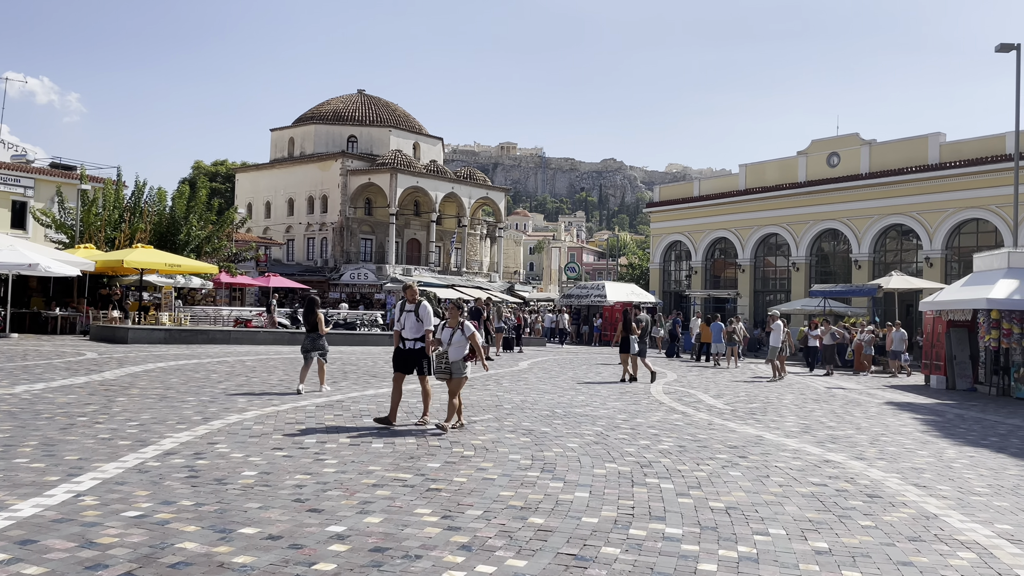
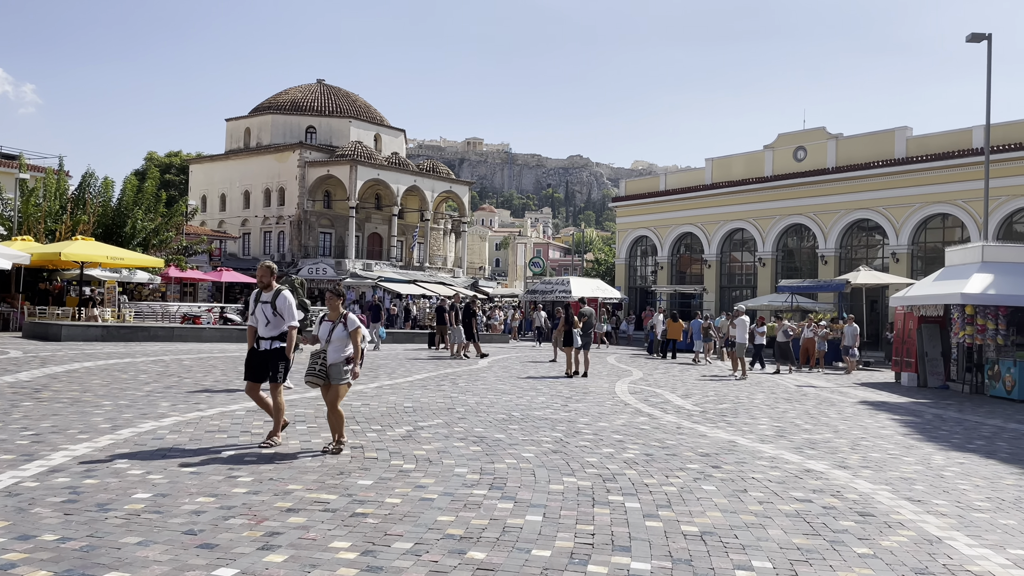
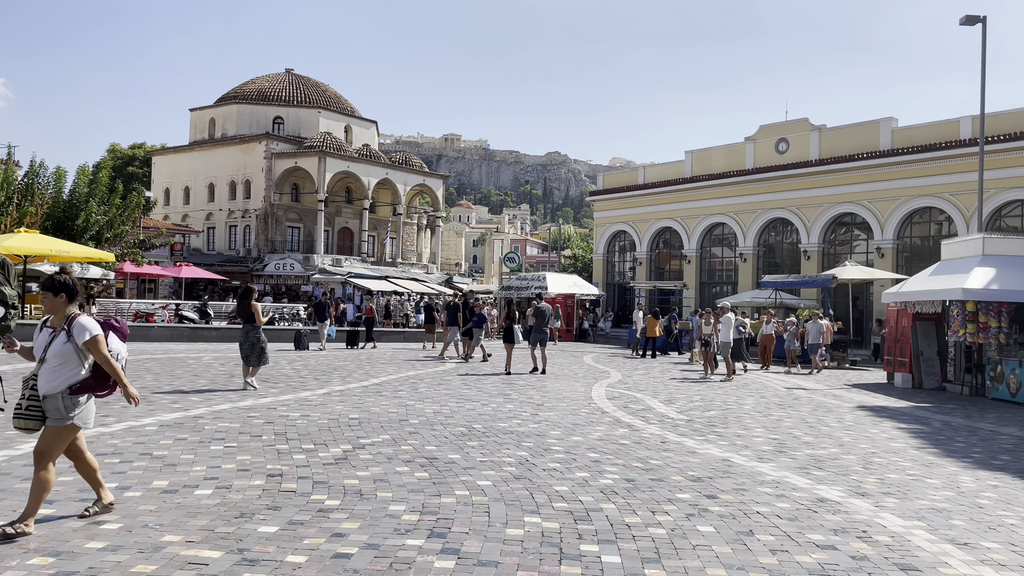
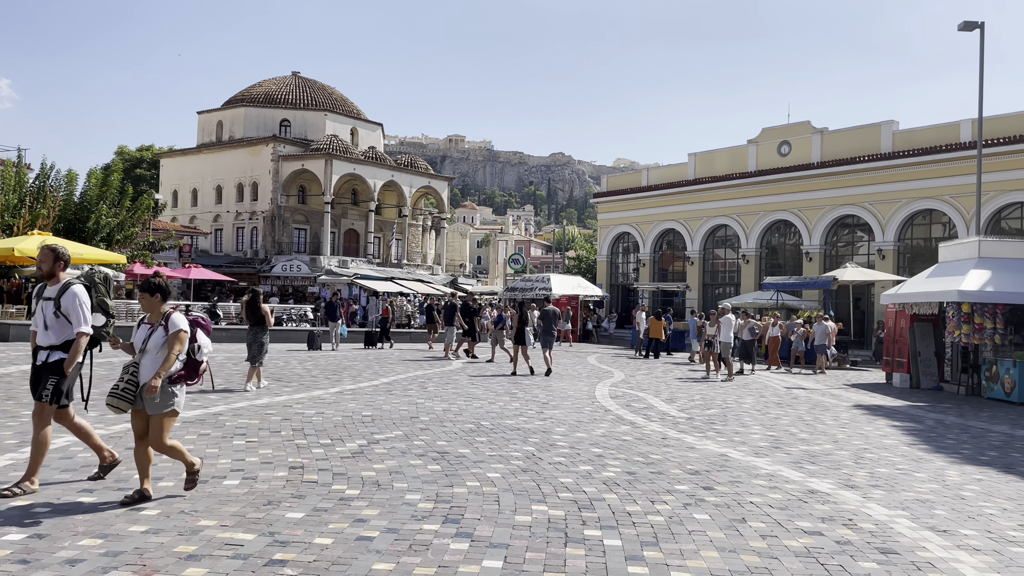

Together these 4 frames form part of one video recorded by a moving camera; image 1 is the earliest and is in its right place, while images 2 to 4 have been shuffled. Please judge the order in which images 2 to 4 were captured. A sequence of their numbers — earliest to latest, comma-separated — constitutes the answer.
2, 4, 3
